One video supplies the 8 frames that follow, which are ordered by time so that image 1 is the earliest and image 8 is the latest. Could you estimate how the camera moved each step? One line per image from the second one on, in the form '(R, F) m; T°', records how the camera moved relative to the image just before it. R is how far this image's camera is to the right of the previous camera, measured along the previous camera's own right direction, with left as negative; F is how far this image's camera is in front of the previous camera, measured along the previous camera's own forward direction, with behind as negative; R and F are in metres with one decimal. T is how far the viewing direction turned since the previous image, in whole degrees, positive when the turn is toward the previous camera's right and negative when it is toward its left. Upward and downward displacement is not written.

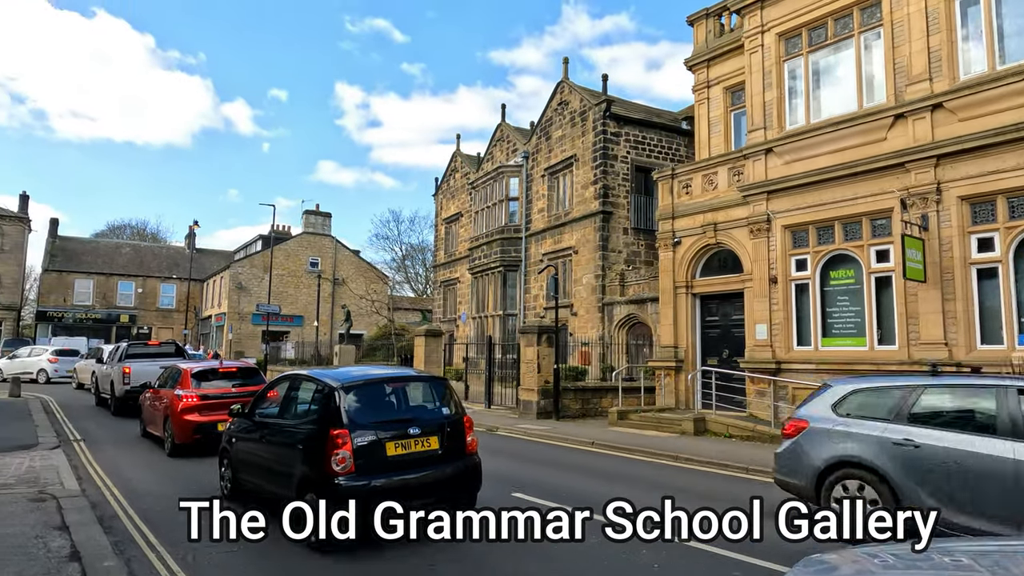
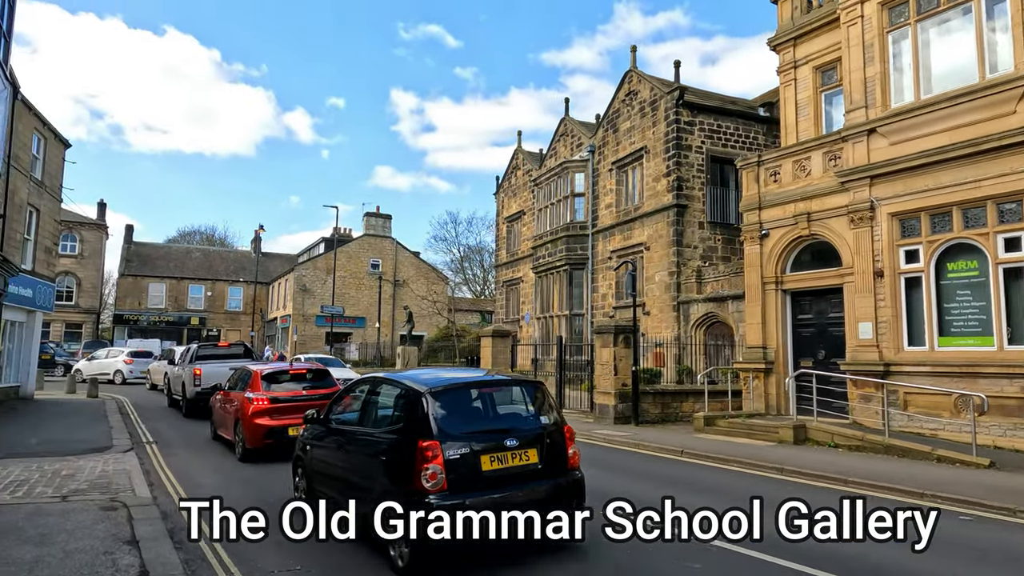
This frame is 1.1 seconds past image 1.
(-0.4, +0.8) m; -5°
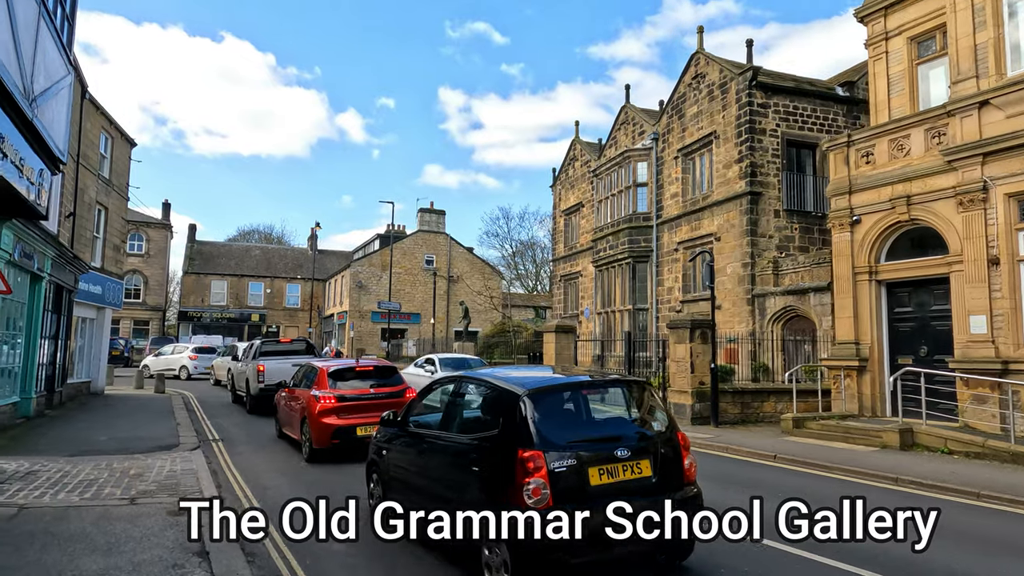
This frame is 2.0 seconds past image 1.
(-0.4, +0.7) m; -4°
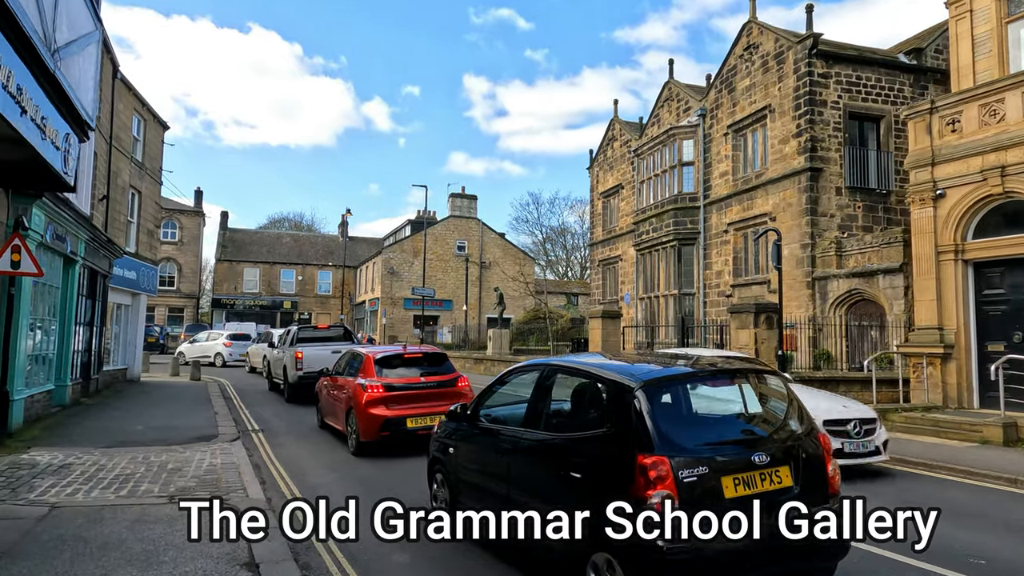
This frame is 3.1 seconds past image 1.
(-0.5, +0.8) m; -2°
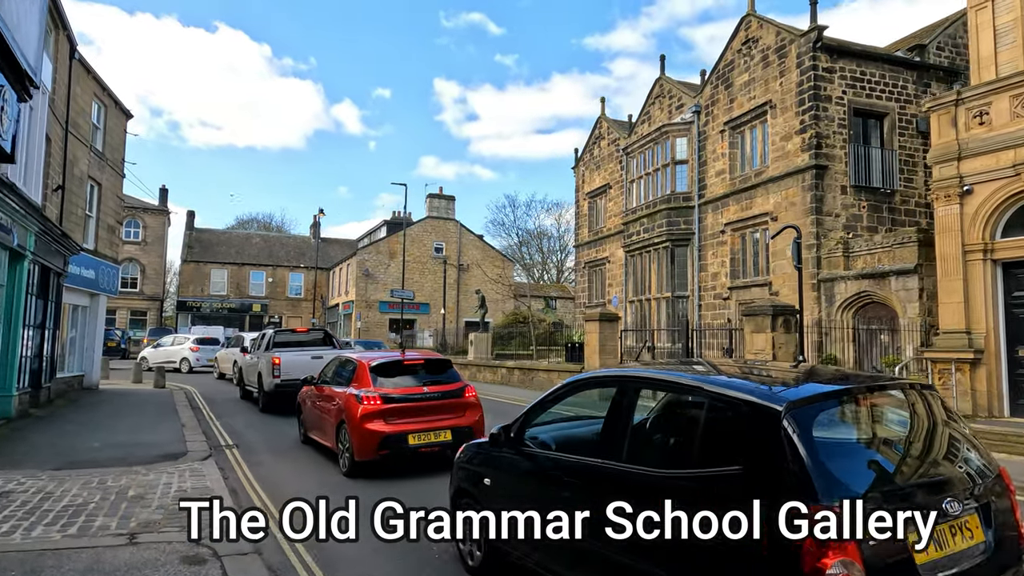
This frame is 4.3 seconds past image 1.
(-0.6, +1.1) m; +3°
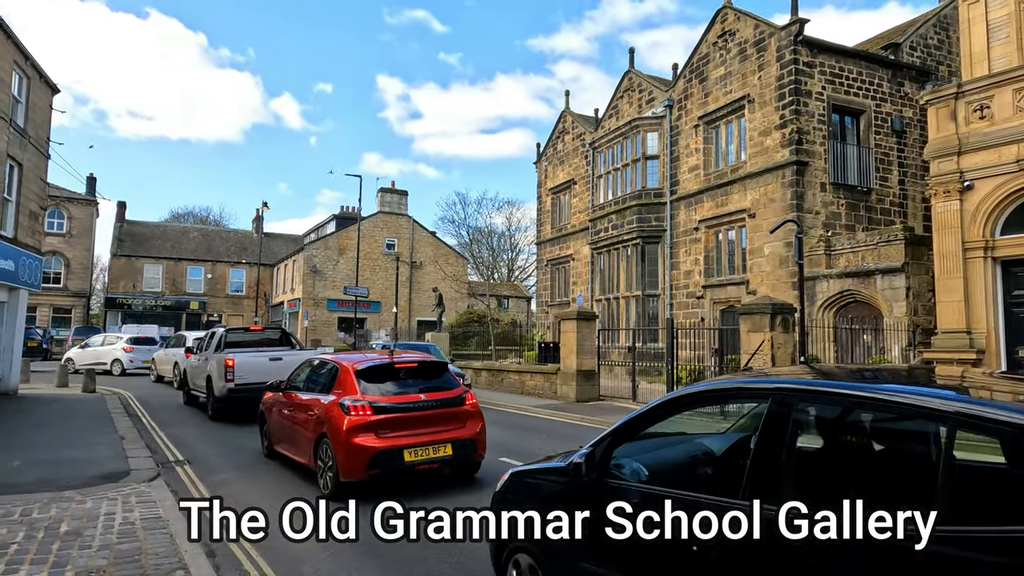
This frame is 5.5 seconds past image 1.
(-0.7, +1.0) m; +5°
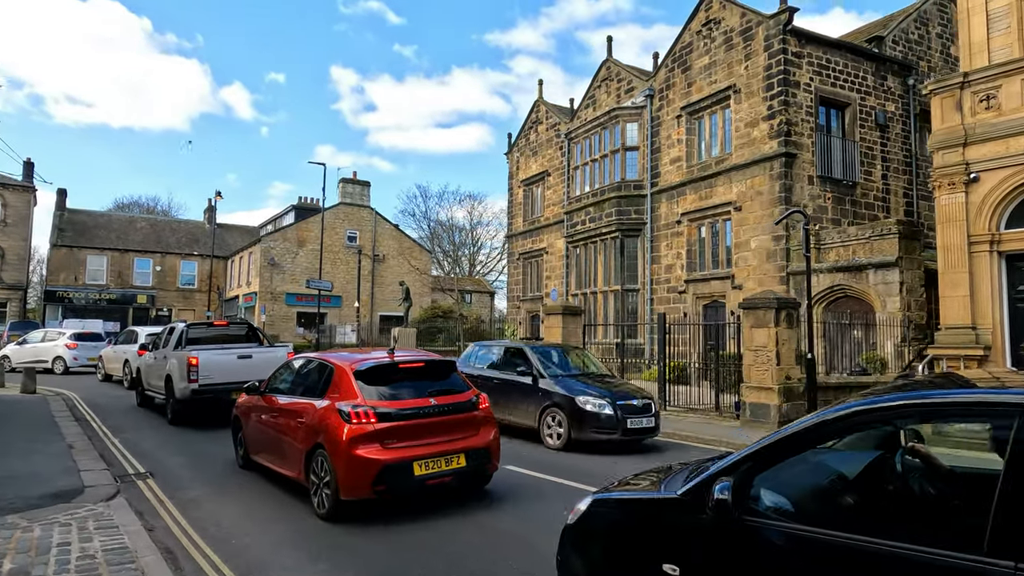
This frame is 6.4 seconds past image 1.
(-0.6, +0.8) m; +4°
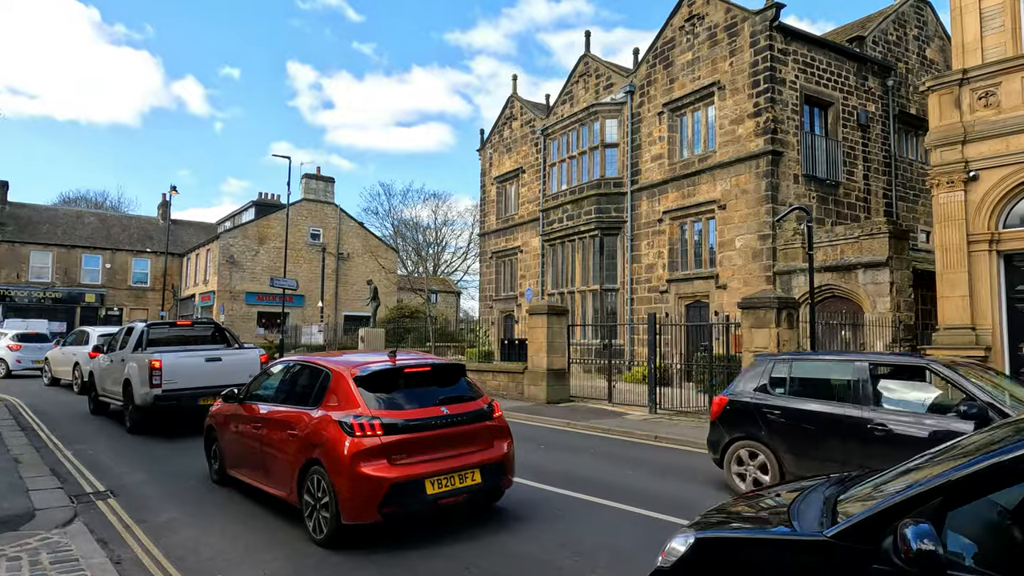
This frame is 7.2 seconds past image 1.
(-0.5, +0.7) m; +3°
